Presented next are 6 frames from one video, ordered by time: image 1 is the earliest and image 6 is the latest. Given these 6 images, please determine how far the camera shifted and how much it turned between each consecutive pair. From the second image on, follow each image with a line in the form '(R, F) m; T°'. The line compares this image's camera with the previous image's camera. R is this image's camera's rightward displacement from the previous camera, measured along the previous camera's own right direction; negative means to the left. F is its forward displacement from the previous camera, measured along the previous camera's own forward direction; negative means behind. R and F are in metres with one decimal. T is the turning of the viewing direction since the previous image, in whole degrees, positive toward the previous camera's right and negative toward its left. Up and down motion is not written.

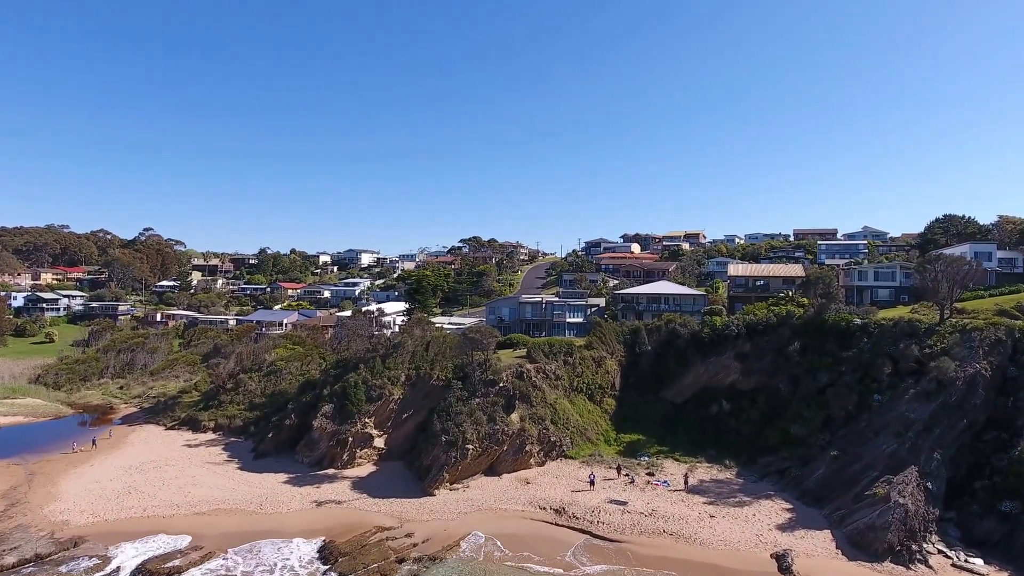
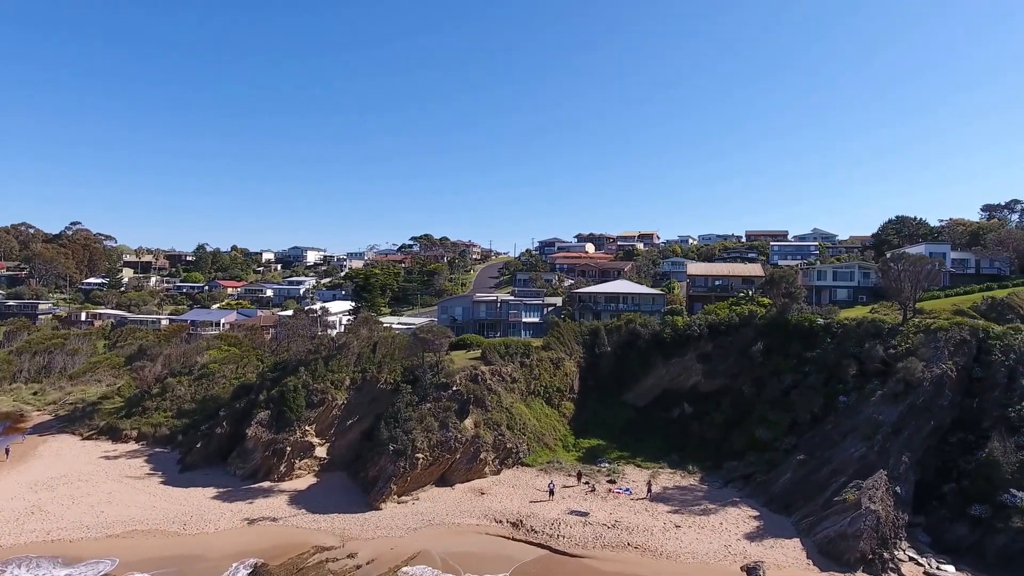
(-0.1, +1.9) m; +4°
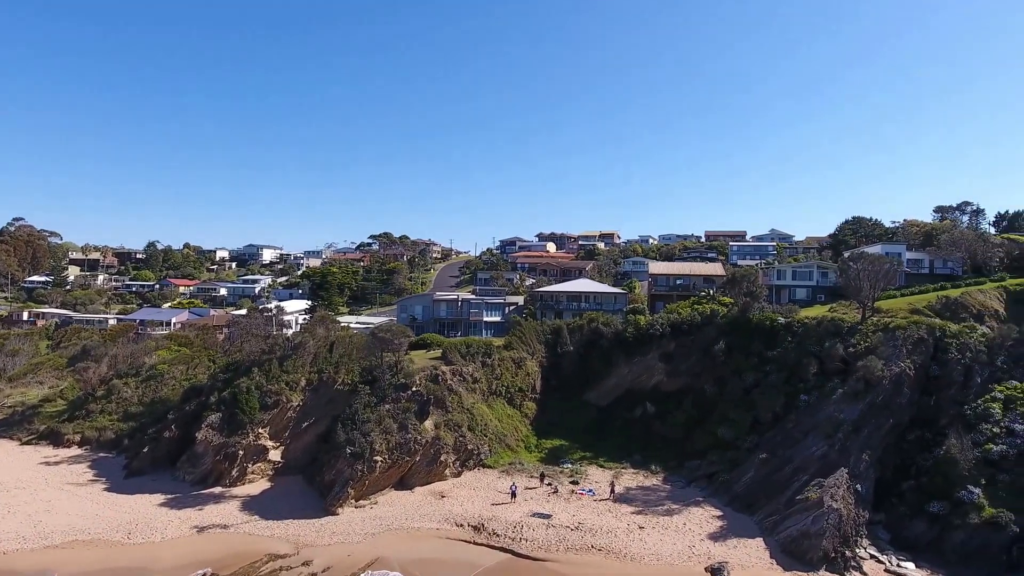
(0.0, +0.6) m; +3°
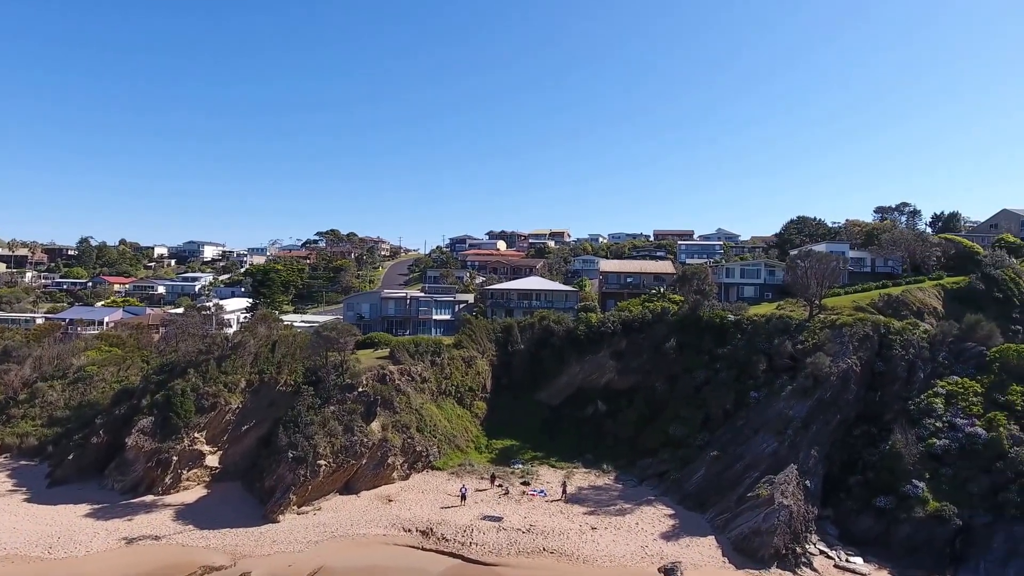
(0.0, +0.7) m; +4°
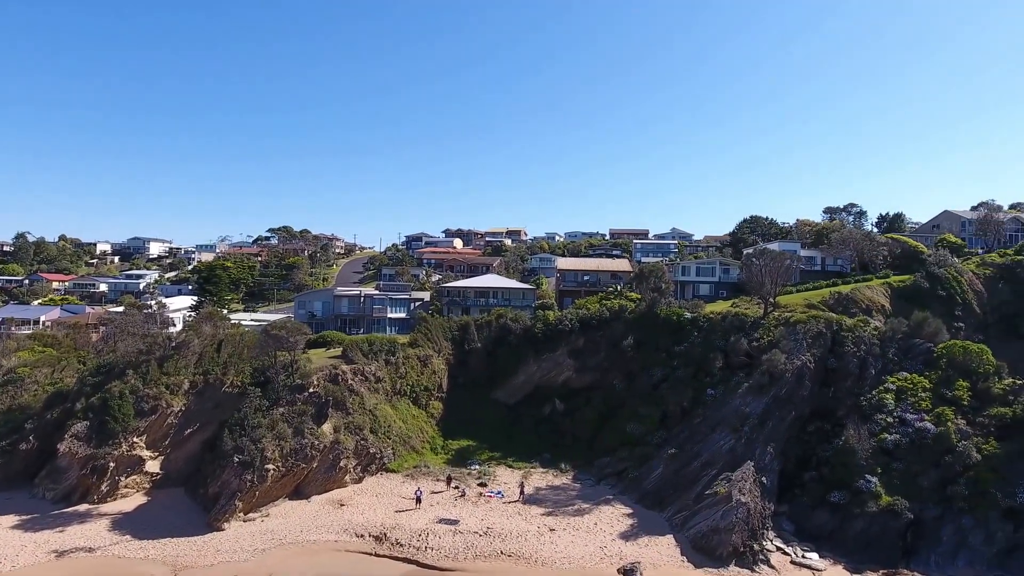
(0.0, +0.6) m; +3°
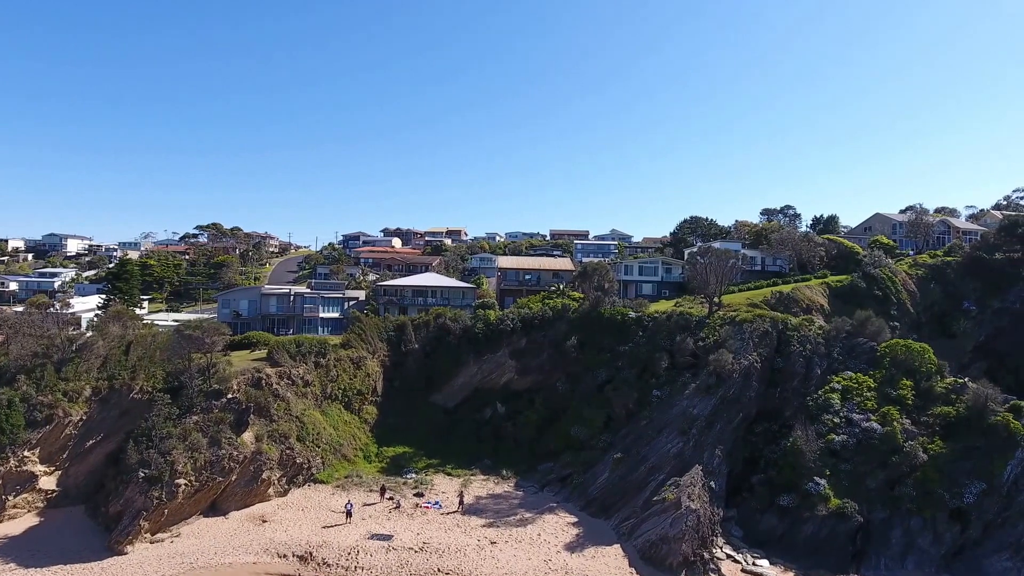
(0.0, +1.5) m; +5°
